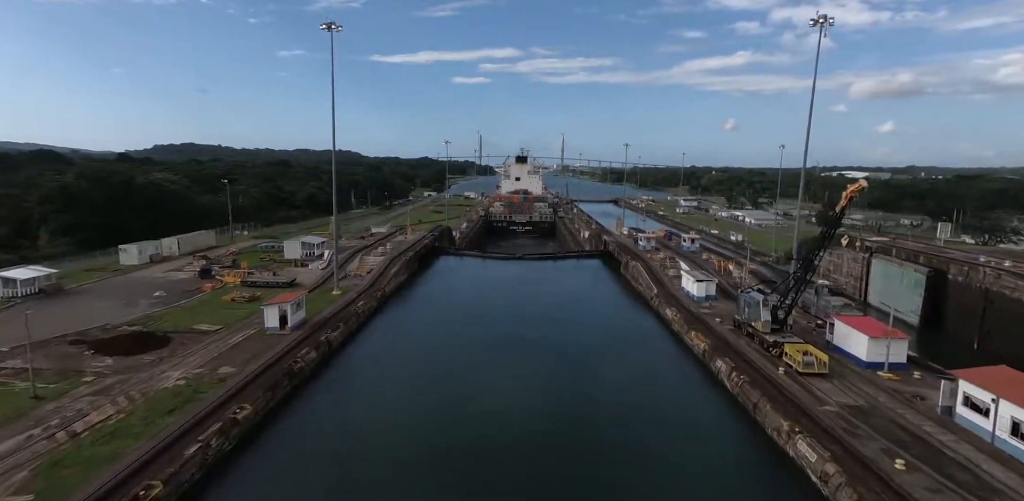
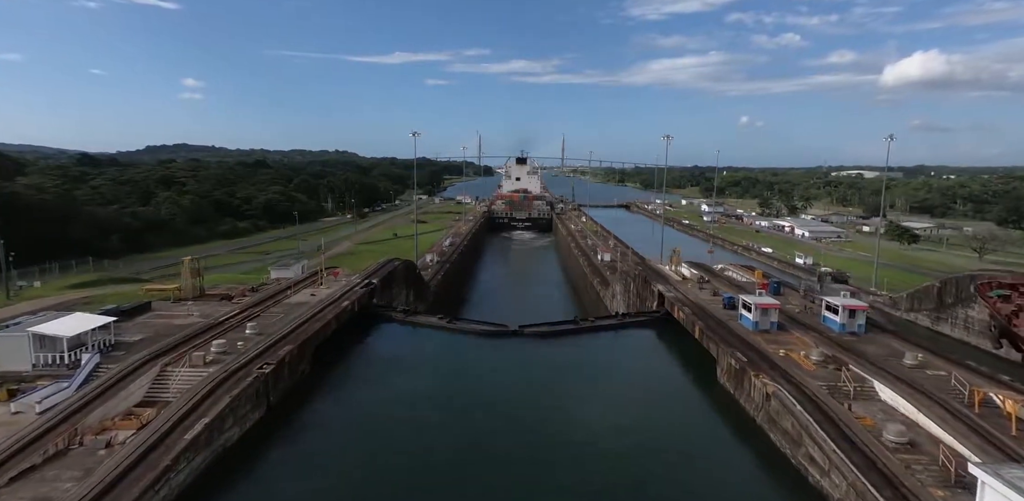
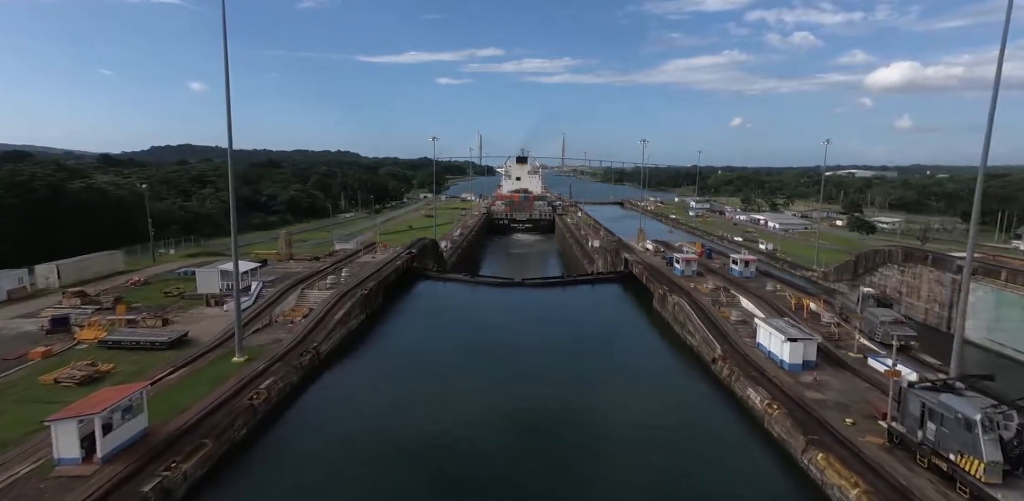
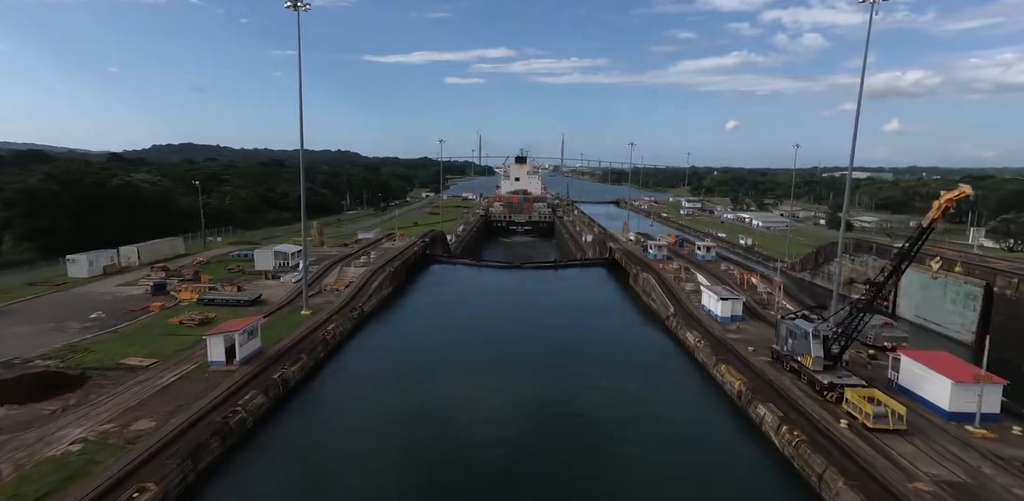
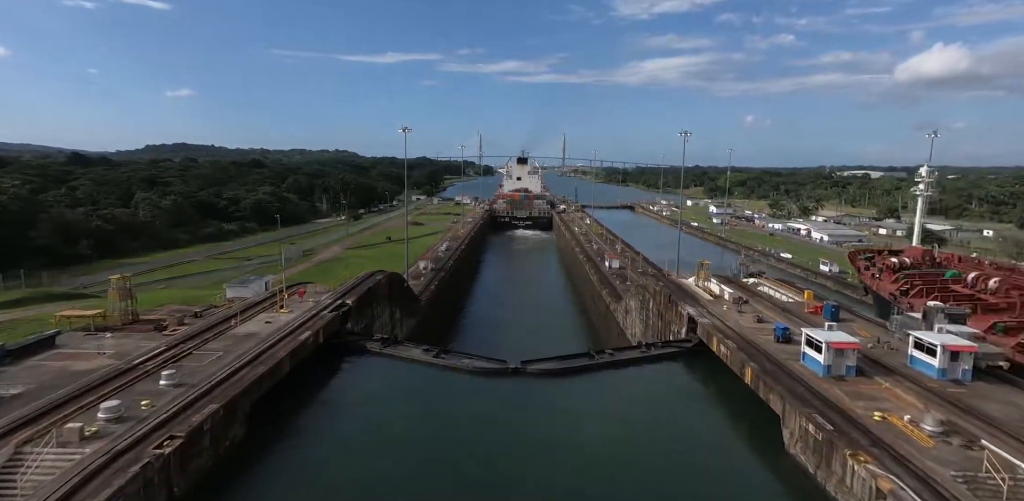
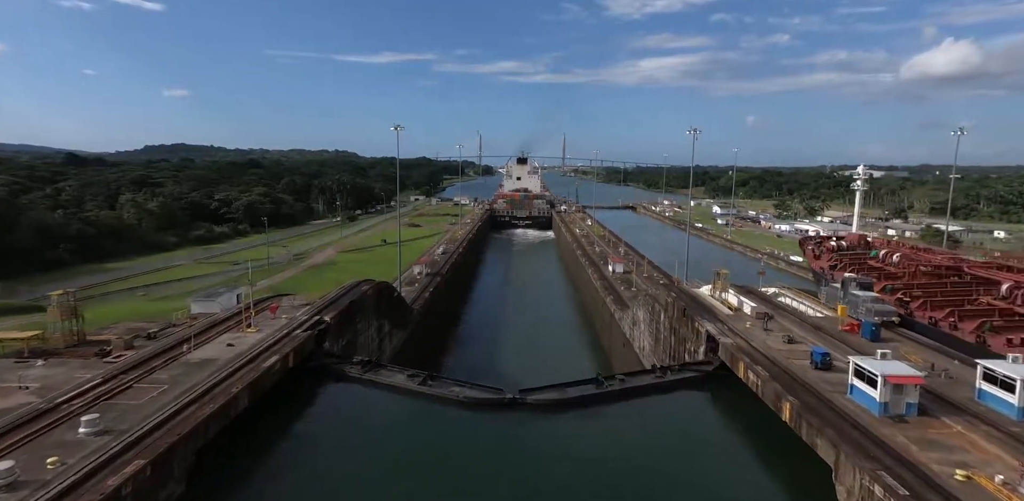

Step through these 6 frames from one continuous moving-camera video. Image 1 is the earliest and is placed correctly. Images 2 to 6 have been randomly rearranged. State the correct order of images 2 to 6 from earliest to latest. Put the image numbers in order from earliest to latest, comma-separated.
4, 3, 2, 5, 6
